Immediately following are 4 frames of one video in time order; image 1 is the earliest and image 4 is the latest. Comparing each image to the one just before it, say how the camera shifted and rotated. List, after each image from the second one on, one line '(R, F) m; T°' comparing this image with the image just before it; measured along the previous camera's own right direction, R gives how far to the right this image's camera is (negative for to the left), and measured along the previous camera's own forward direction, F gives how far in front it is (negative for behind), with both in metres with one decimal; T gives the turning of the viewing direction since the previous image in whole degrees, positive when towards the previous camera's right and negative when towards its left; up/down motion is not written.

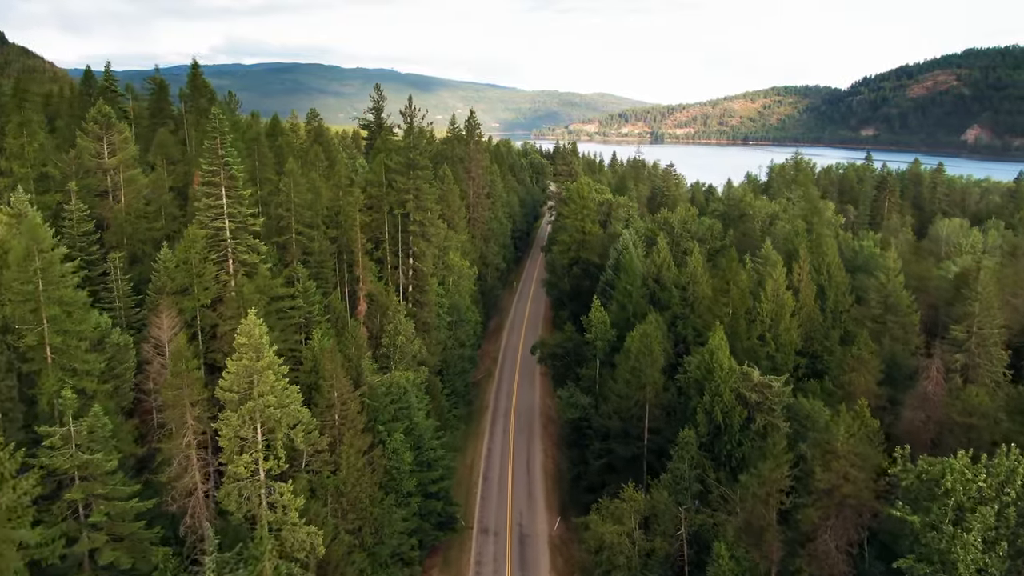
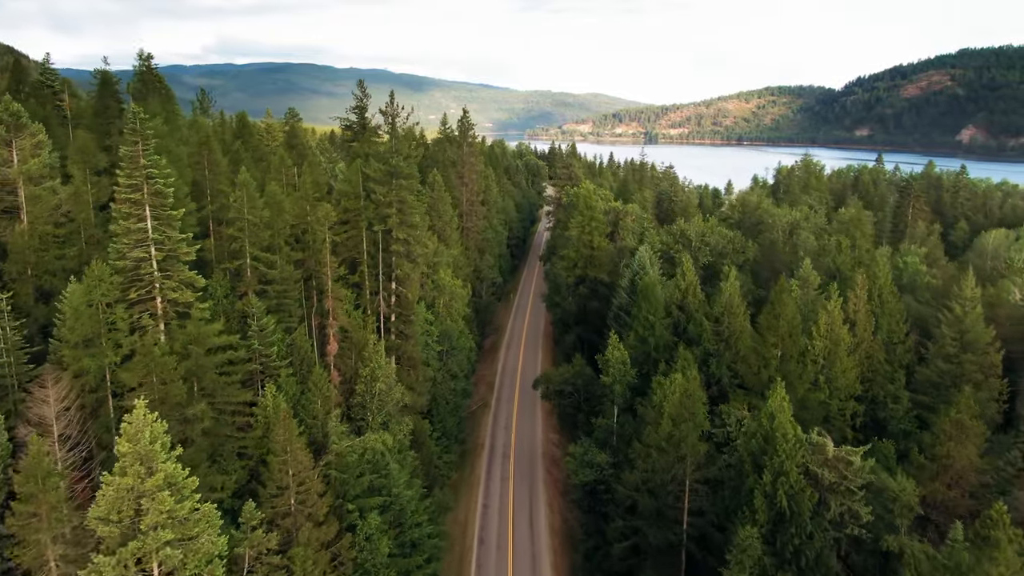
(-0.5, +8.1) m; +1°
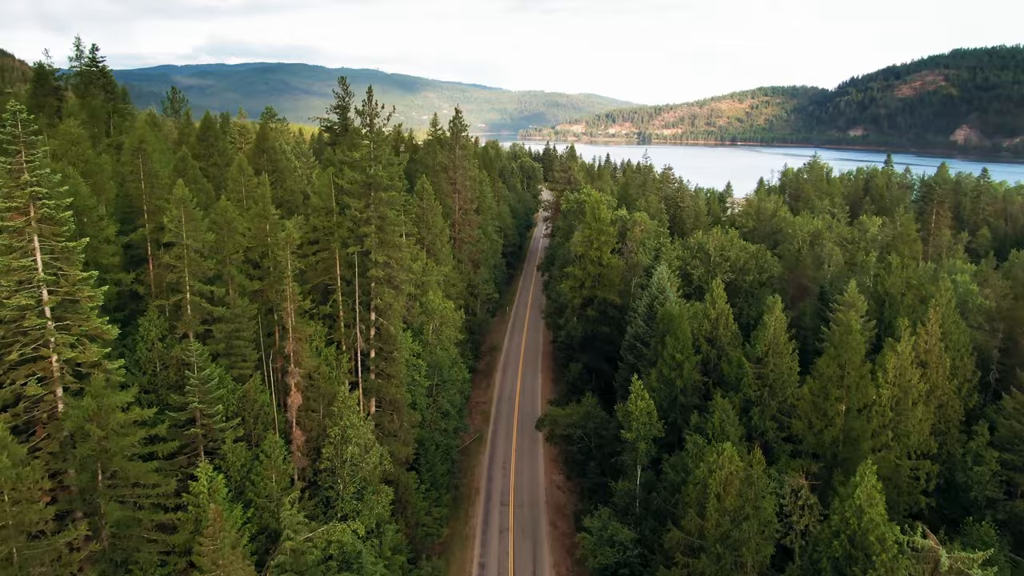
(-0.4, +7.1) m; +1°
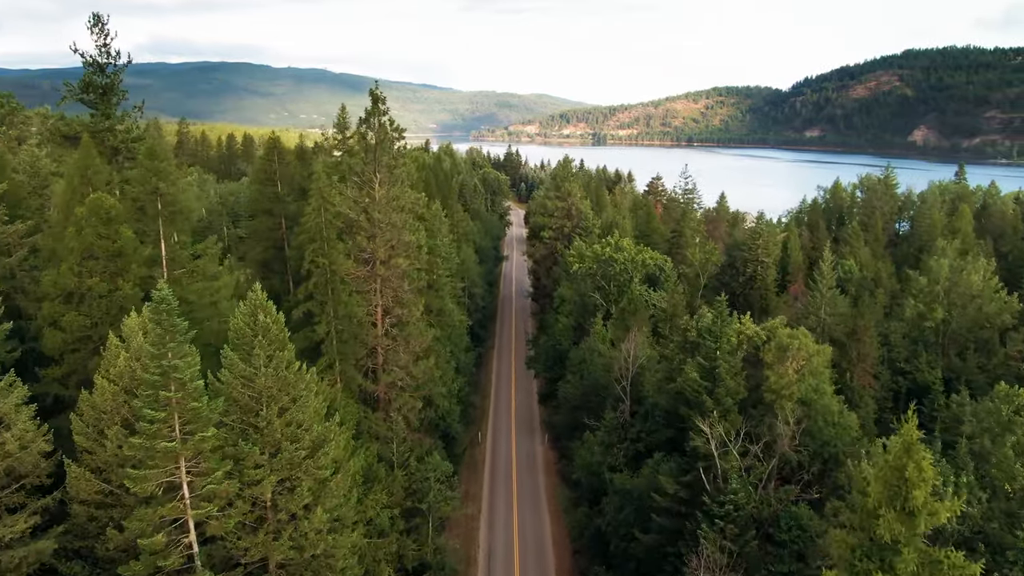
(-1.8, +41.6) m; +4°
